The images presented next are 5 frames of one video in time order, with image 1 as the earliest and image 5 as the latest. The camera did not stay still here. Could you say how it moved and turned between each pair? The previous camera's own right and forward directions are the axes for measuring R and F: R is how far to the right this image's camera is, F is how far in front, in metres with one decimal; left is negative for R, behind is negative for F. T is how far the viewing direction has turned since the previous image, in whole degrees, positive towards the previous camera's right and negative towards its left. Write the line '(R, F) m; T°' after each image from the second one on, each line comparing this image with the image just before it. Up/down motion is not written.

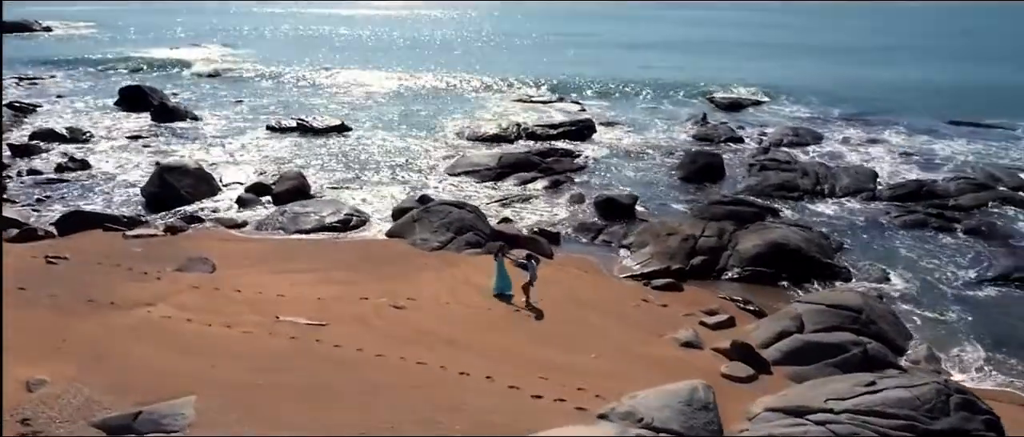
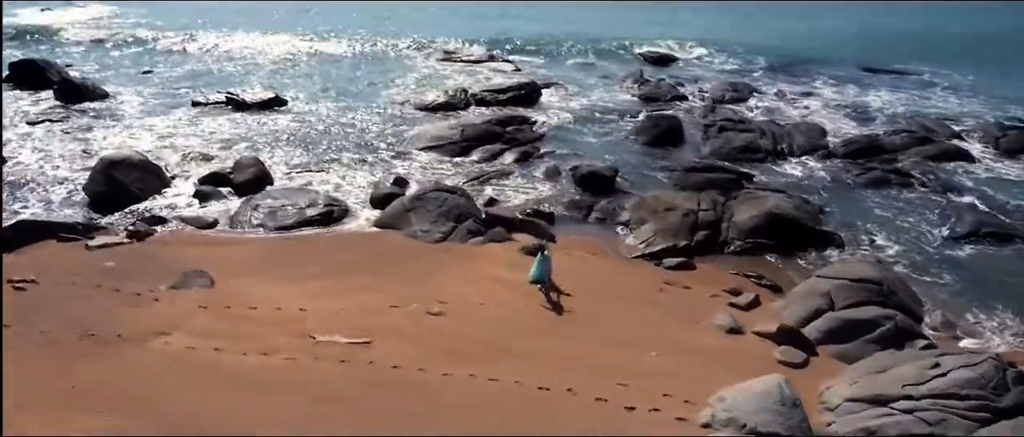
(-2.4, +0.7) m; +8°
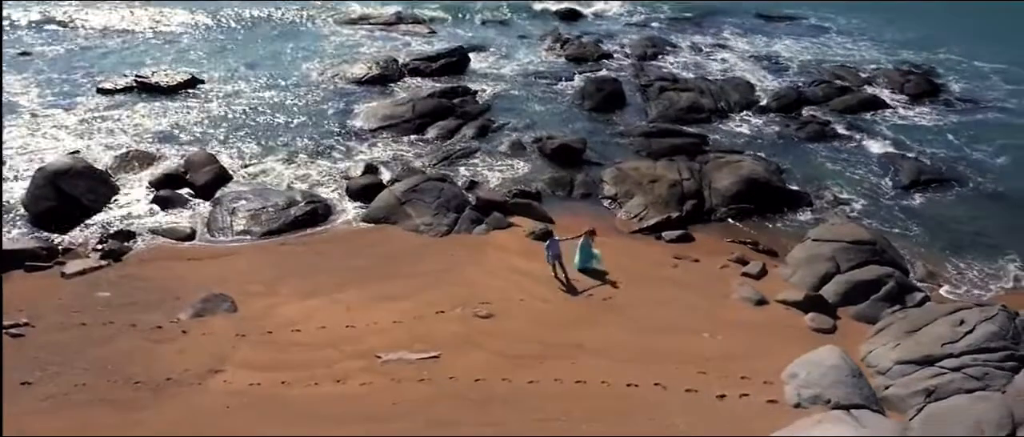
(-2.8, +0.3) m; +10°
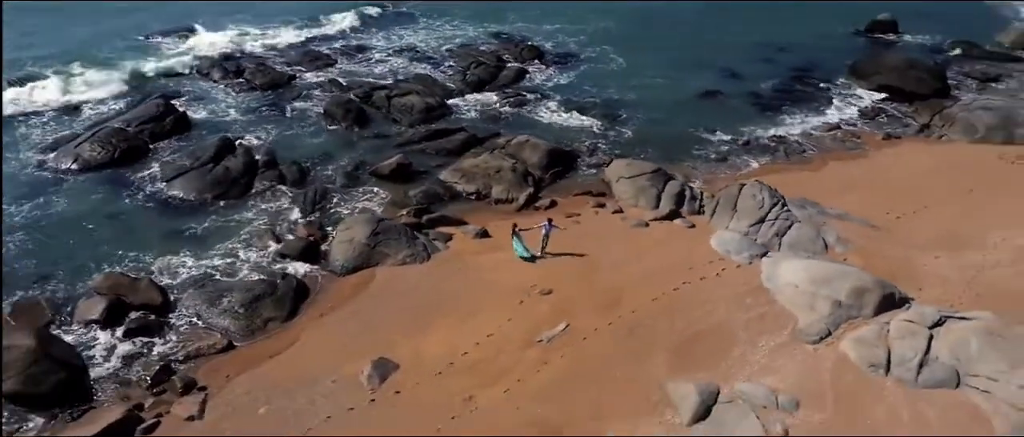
(-11.0, -1.0) m; +37°
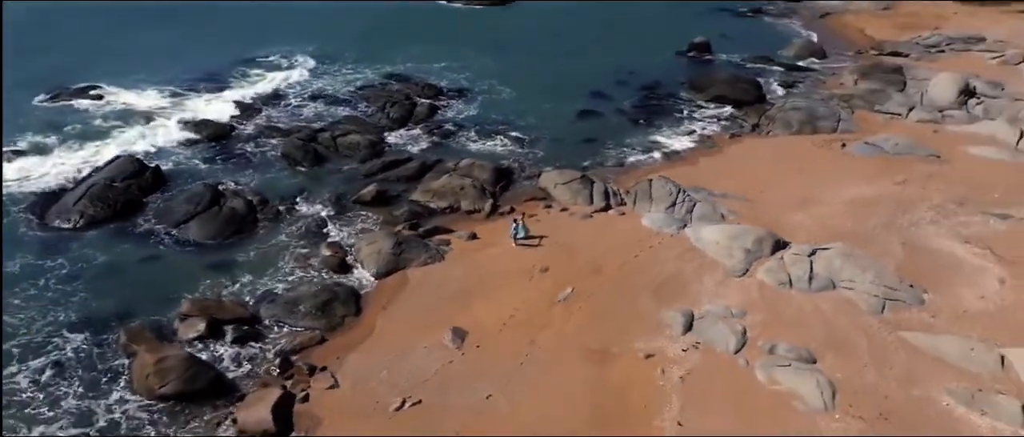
(-5.5, -5.3) m; +13°
